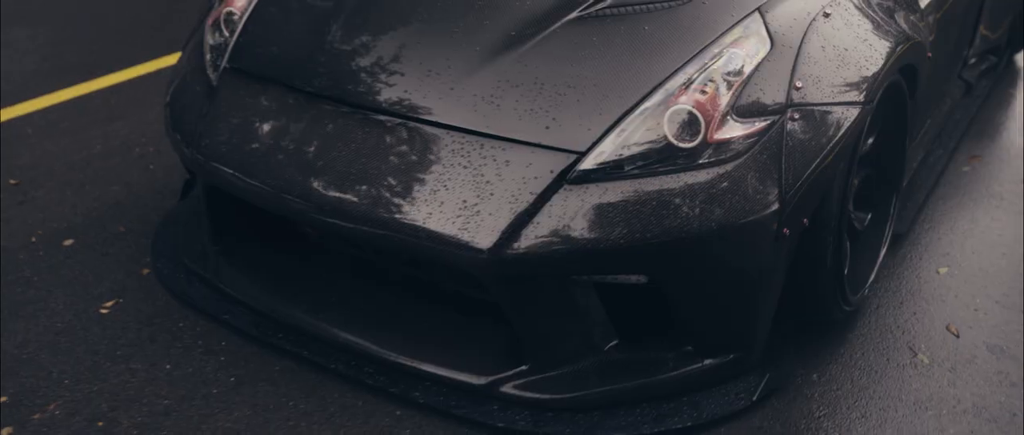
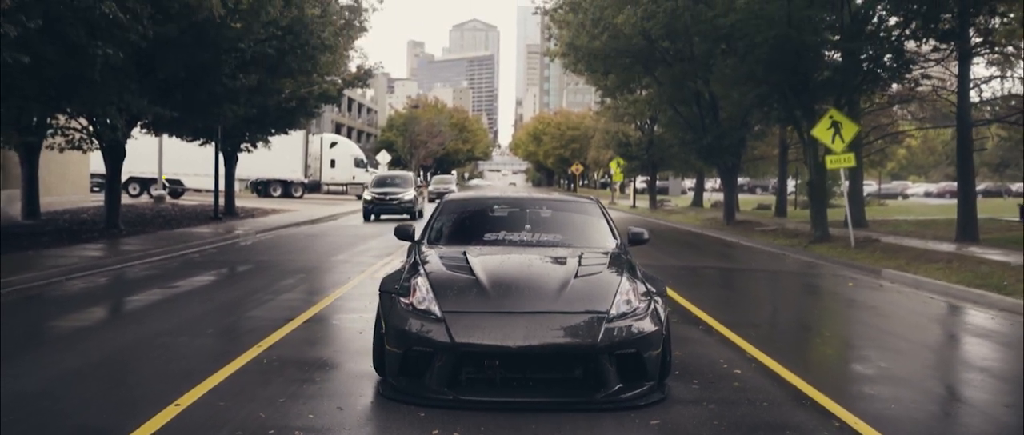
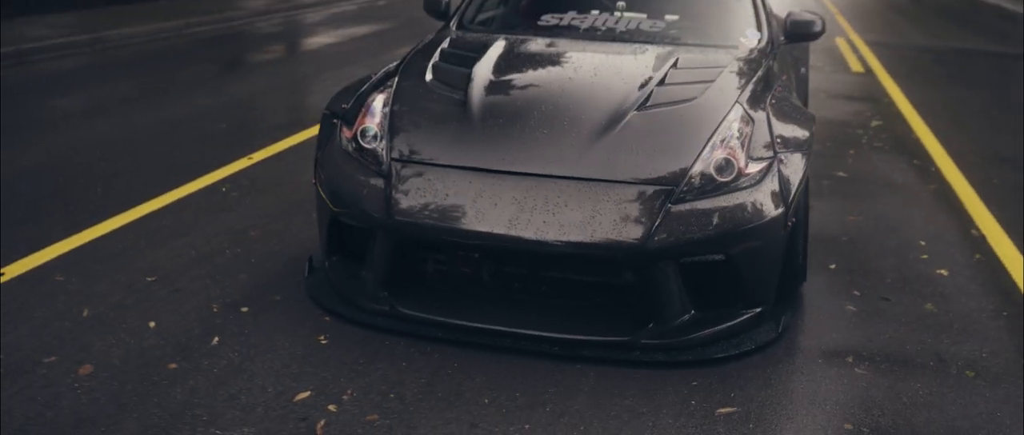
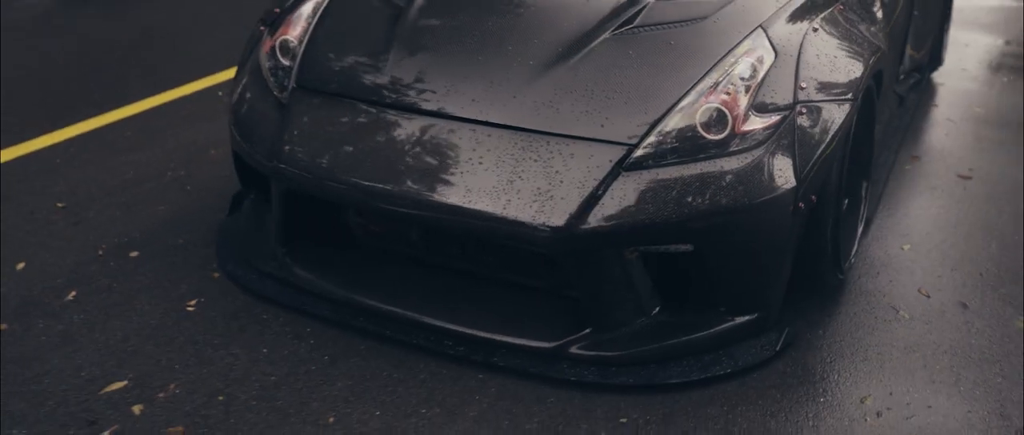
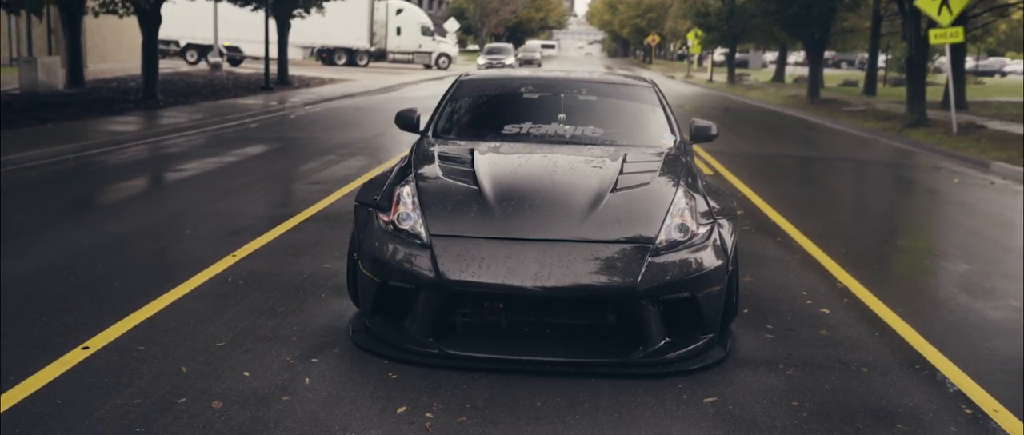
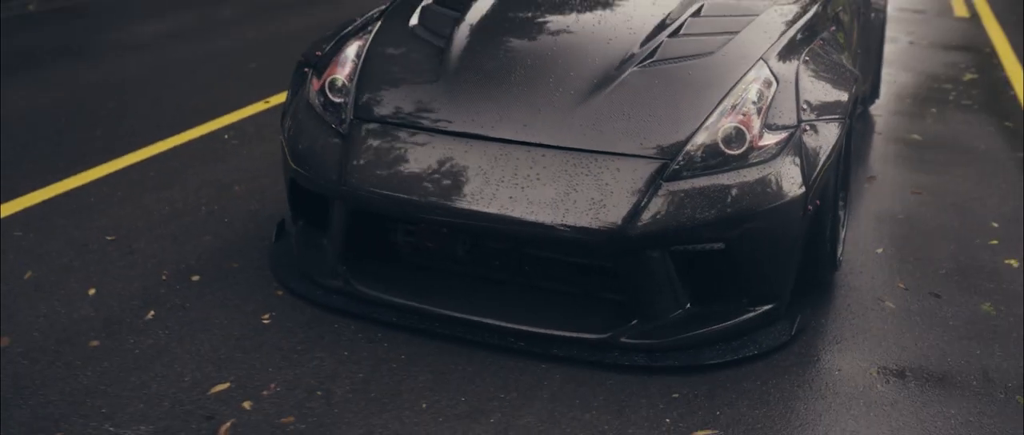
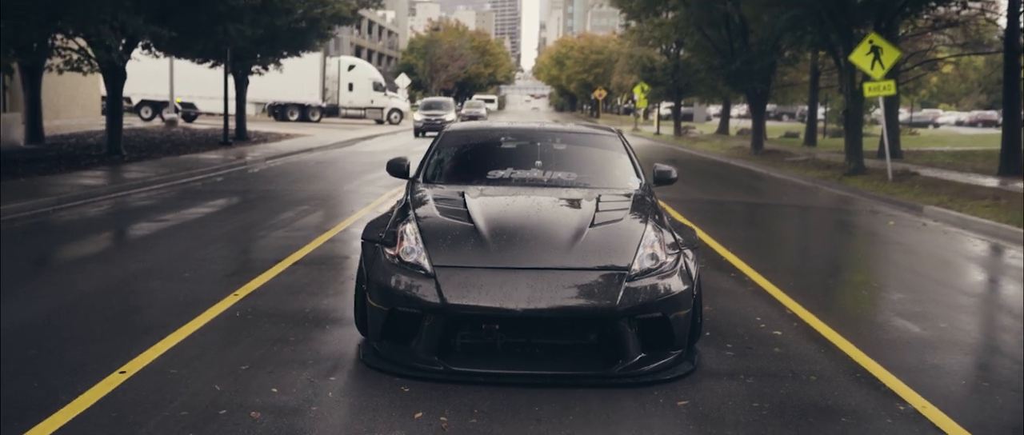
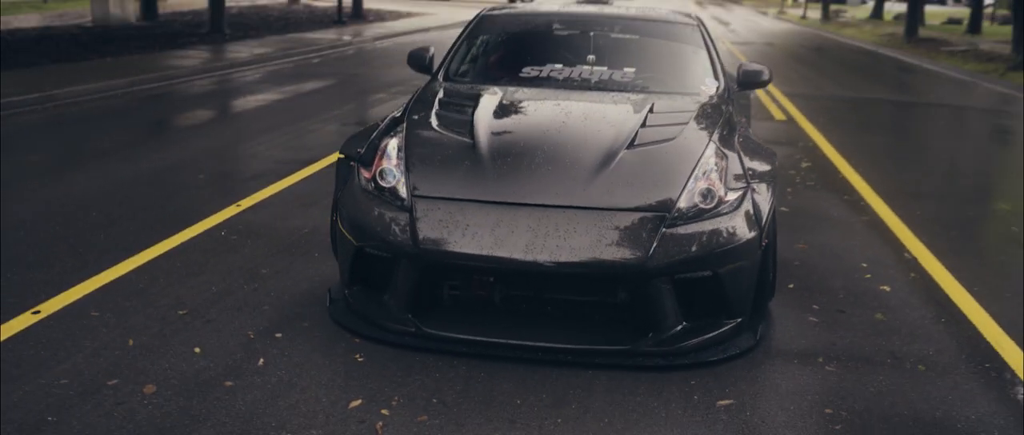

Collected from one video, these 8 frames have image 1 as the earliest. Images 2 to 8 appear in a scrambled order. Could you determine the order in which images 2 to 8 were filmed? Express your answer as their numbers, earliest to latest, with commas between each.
4, 6, 3, 8, 5, 7, 2
